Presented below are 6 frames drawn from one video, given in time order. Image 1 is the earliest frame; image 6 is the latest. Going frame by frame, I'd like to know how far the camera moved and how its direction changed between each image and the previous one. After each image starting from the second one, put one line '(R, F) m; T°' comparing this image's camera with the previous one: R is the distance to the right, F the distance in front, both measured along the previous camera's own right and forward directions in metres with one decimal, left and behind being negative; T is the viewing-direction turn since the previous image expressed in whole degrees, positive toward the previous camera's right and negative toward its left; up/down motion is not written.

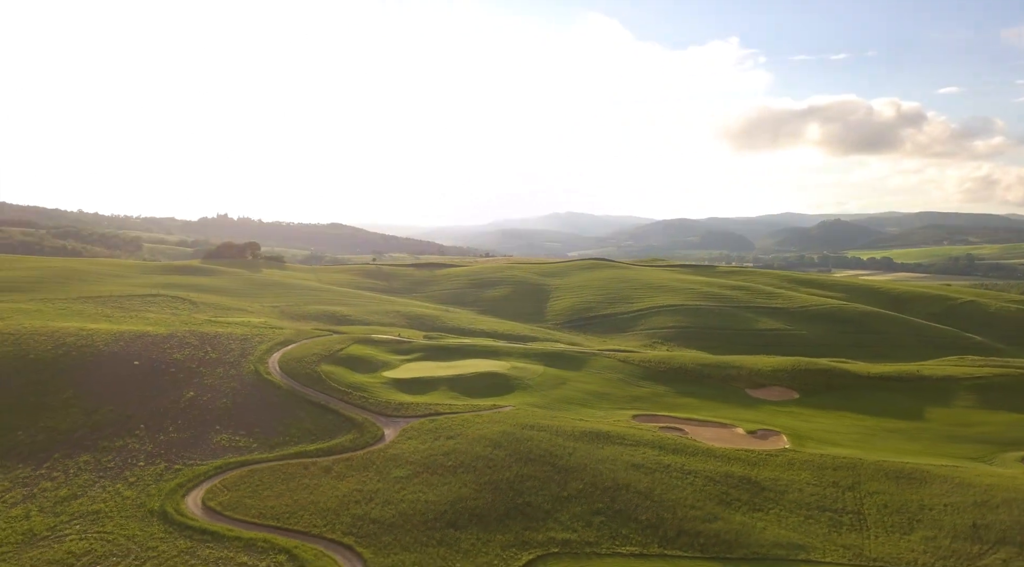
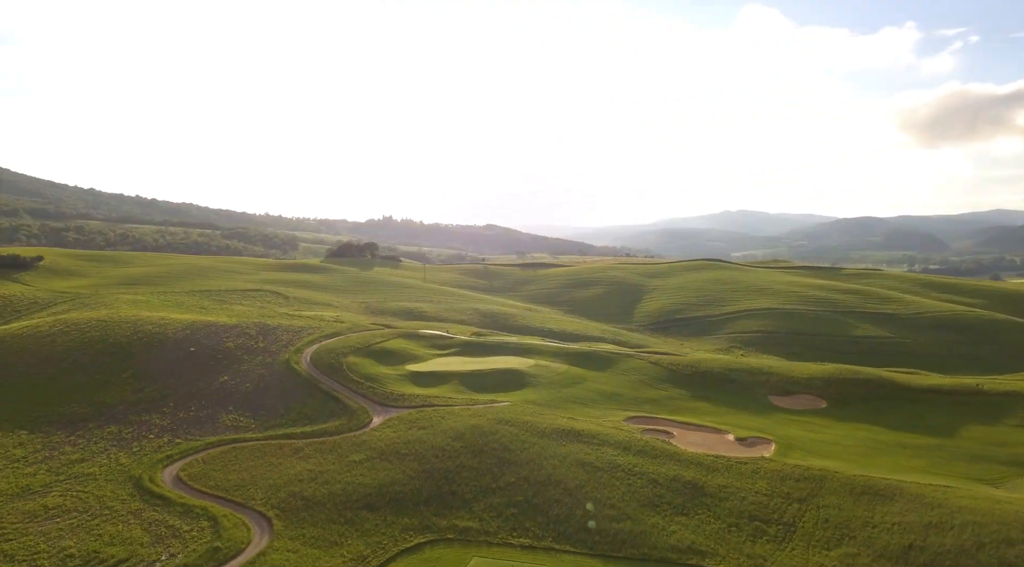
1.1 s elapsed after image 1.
(+8.9, -0.3) m; -11°
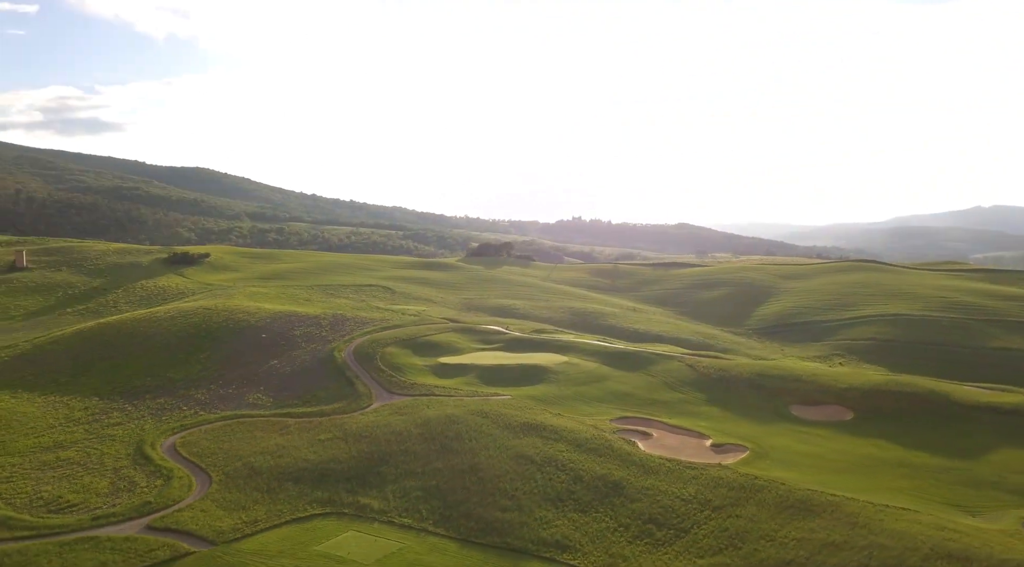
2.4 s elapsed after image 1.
(+11.2, +0.1) m; -14°
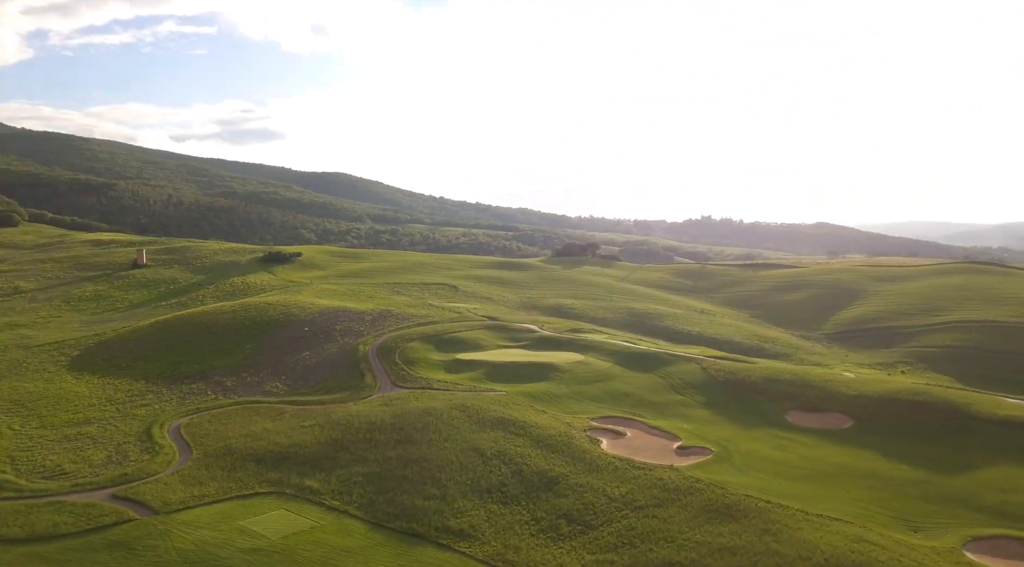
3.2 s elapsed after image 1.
(+8.0, -0.3) m; -9°
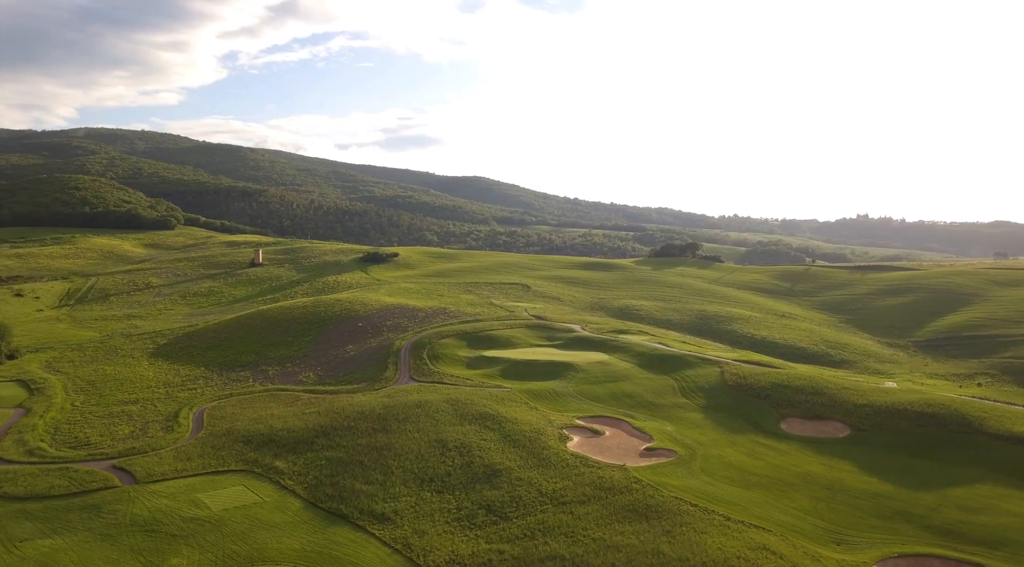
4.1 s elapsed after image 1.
(+8.4, -0.4) m; -10°
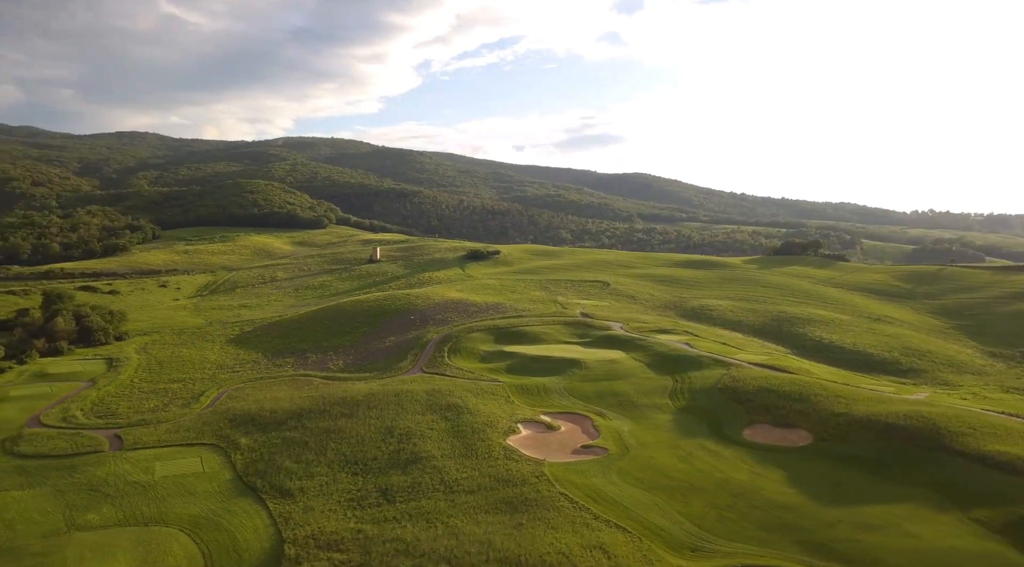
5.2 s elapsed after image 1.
(+10.9, +0.1) m; -12°
